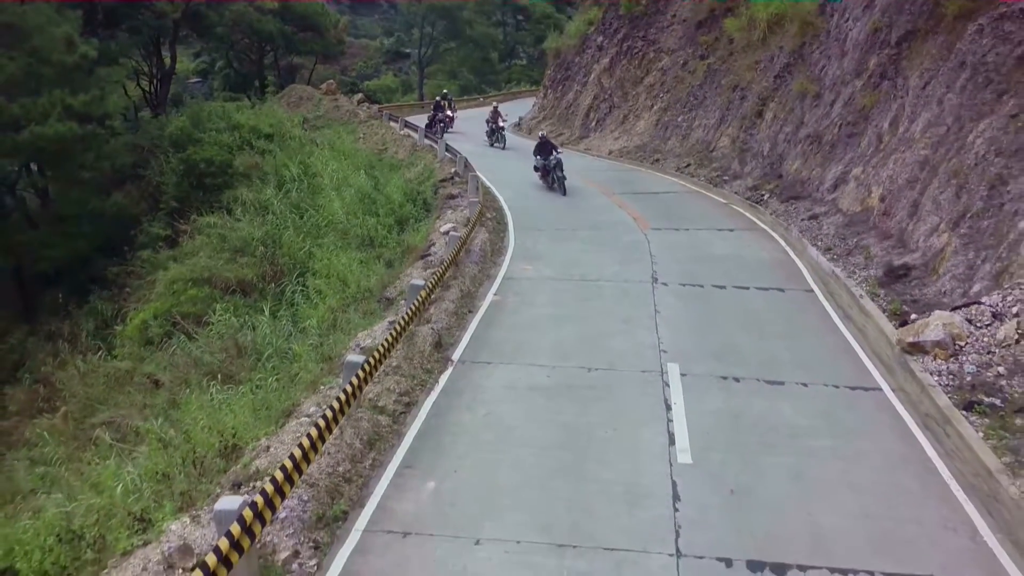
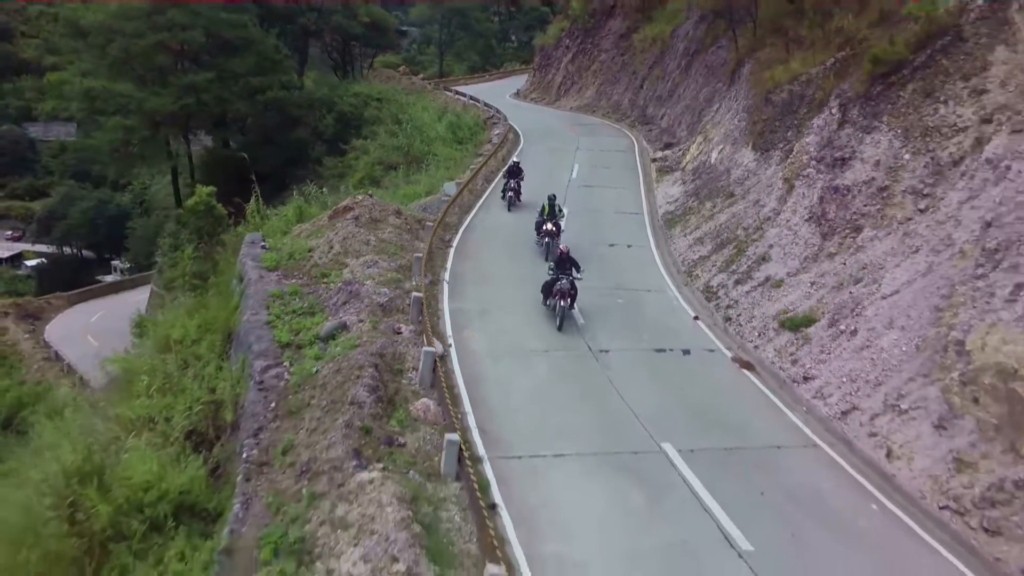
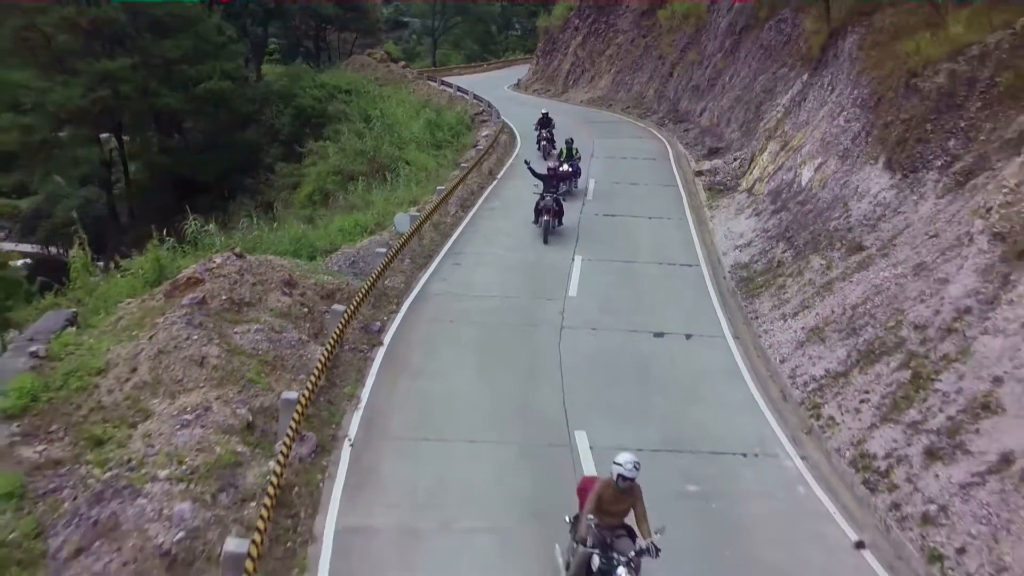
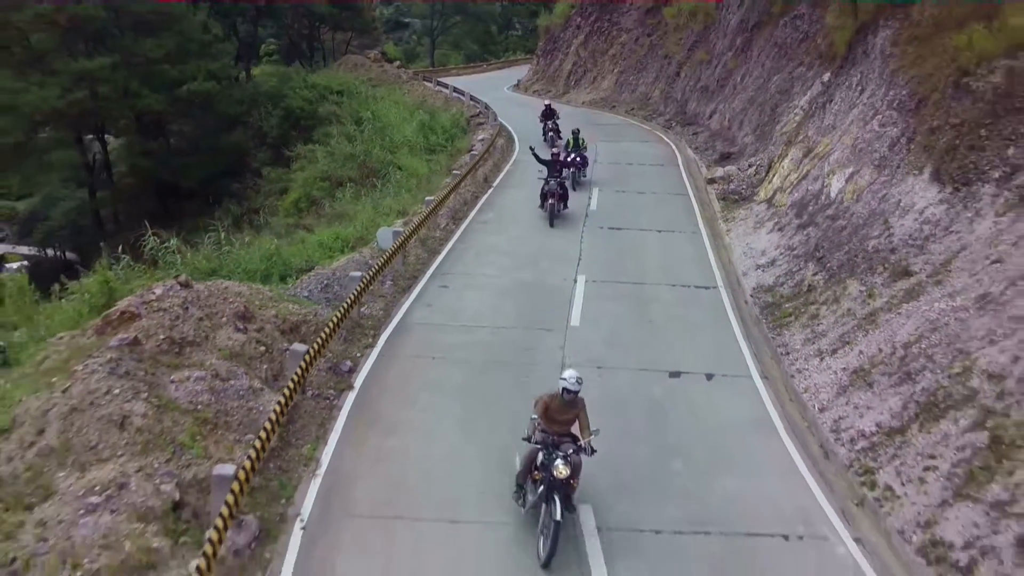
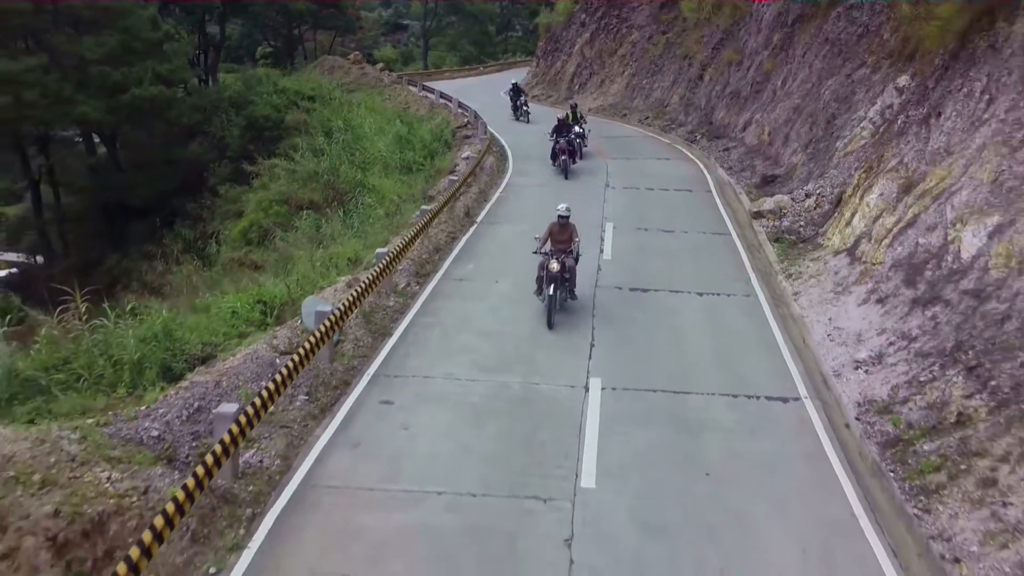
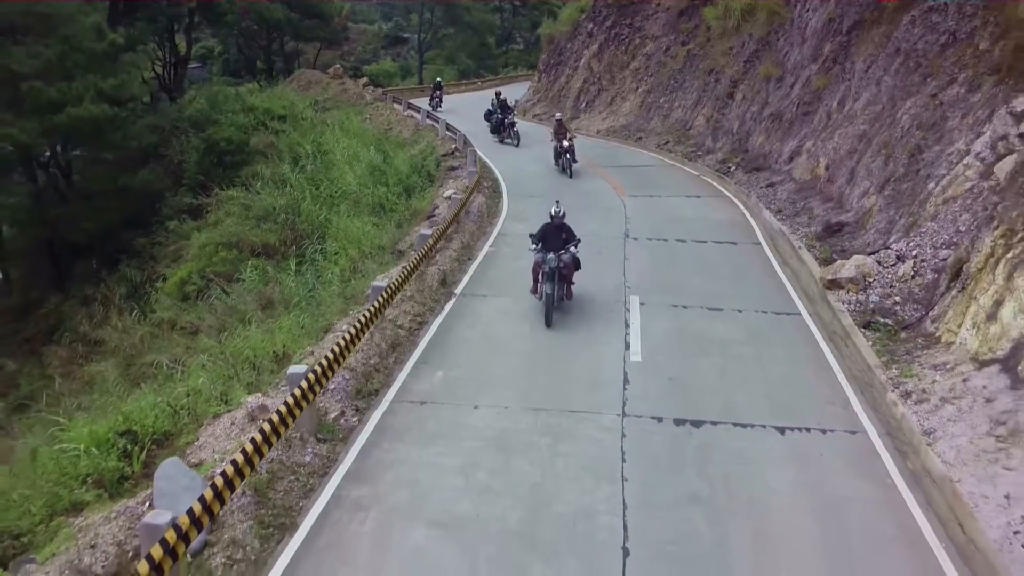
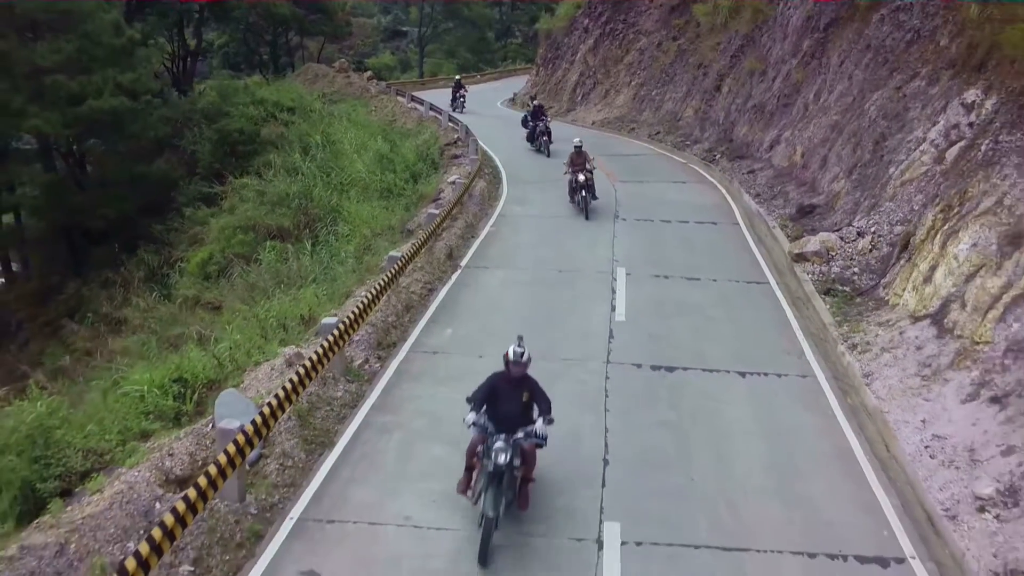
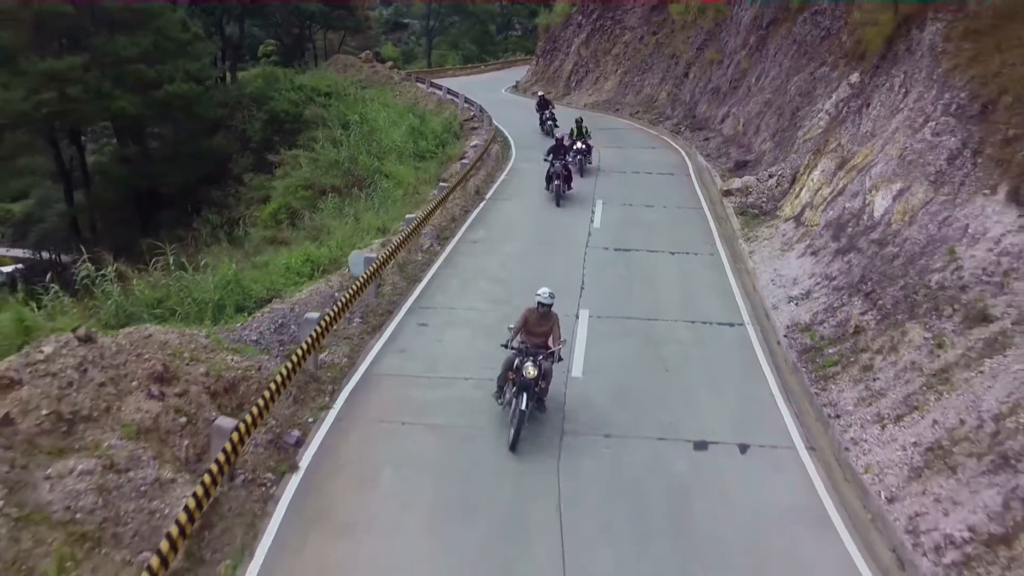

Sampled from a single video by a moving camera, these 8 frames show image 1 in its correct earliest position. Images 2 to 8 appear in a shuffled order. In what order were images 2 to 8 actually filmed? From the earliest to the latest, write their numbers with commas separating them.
6, 7, 5, 8, 4, 3, 2
